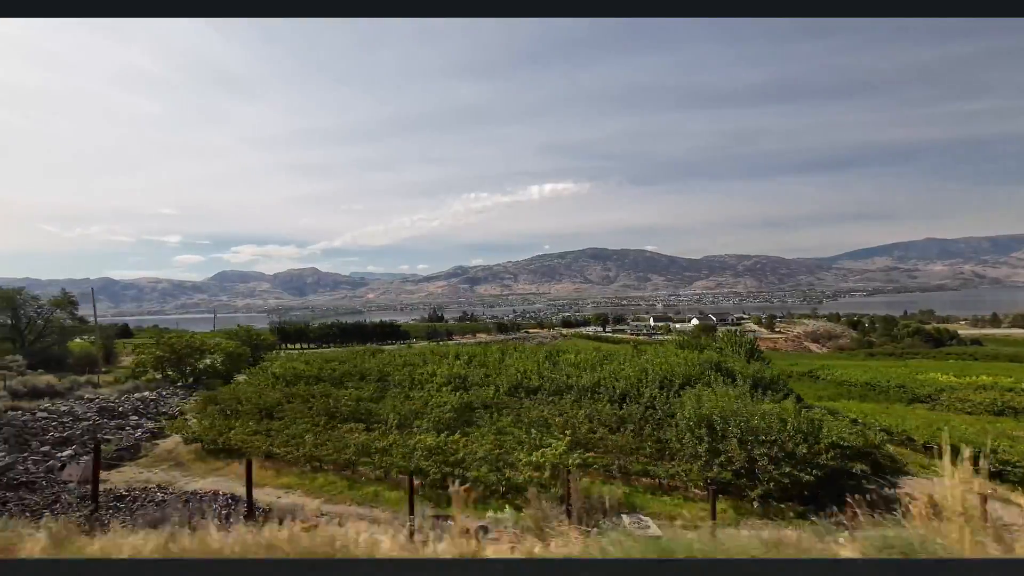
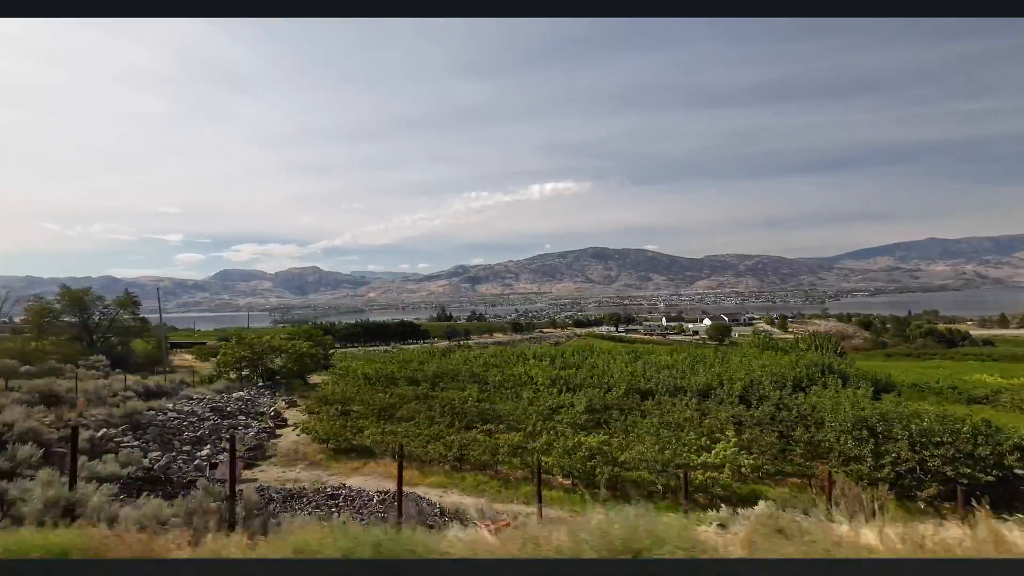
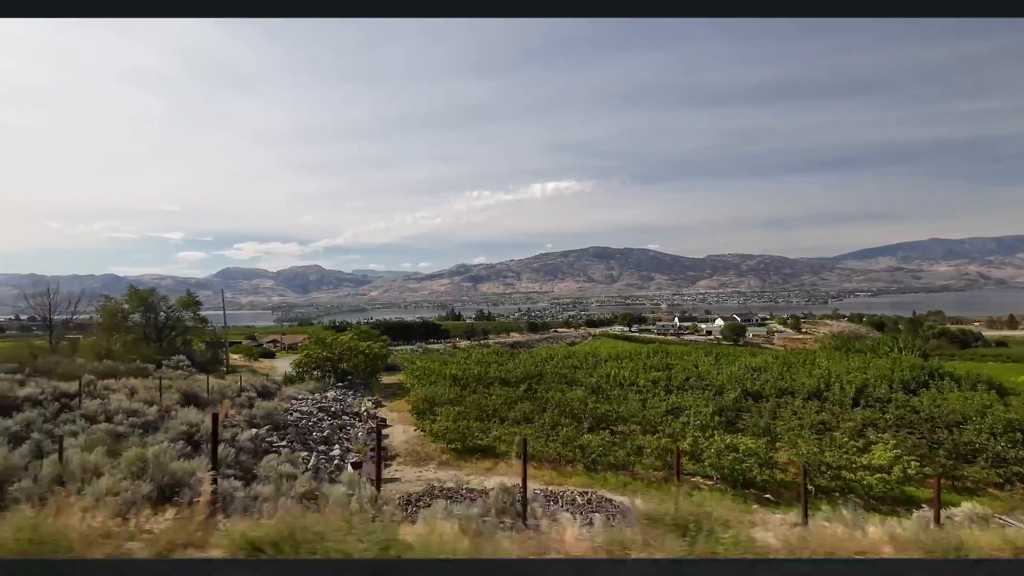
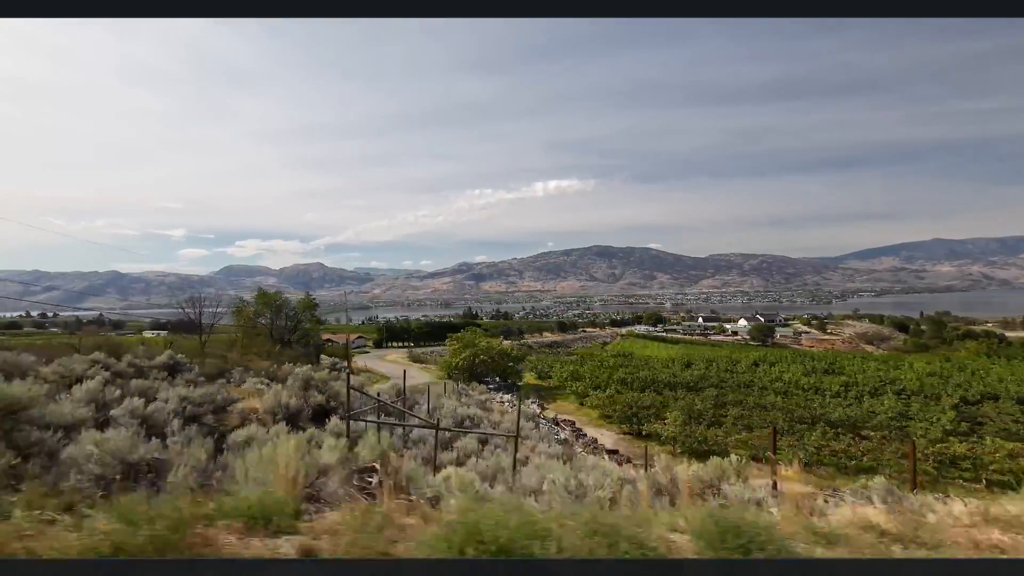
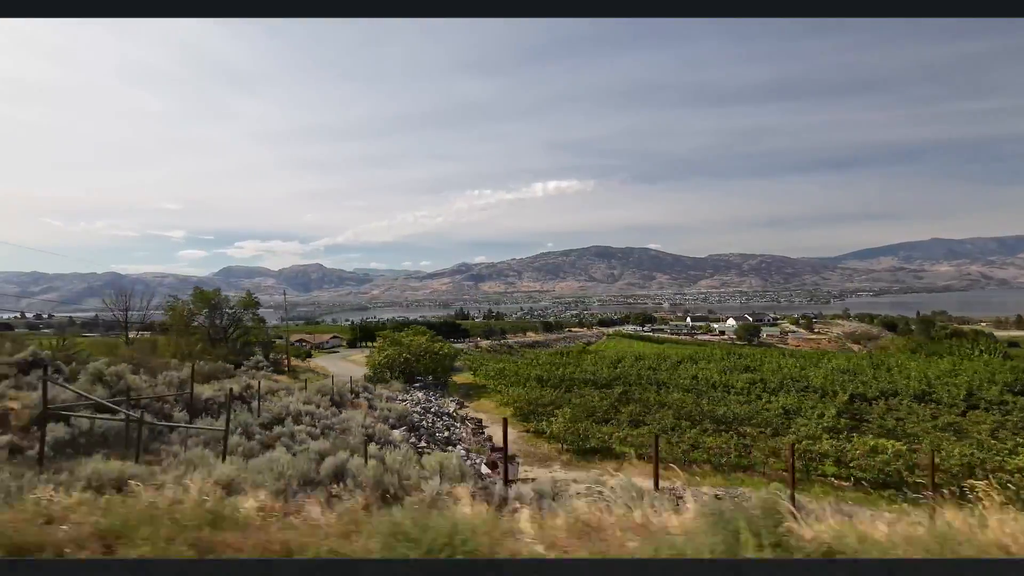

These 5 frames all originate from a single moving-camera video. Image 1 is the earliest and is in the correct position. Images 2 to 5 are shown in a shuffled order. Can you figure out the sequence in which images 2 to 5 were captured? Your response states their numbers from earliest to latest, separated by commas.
2, 3, 5, 4
